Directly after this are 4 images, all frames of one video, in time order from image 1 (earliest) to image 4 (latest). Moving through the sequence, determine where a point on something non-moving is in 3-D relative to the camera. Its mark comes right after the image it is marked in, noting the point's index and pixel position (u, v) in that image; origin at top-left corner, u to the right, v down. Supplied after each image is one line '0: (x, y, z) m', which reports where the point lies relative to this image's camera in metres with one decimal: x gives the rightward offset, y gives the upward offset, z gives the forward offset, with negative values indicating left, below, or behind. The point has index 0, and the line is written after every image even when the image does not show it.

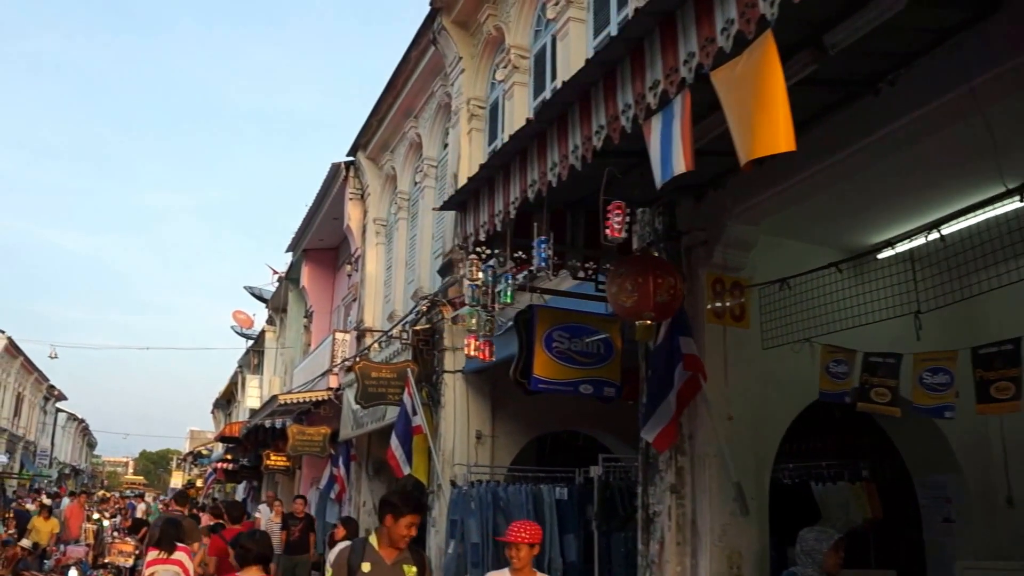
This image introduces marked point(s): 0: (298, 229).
0: (-3.1, +0.9, +19.9) m
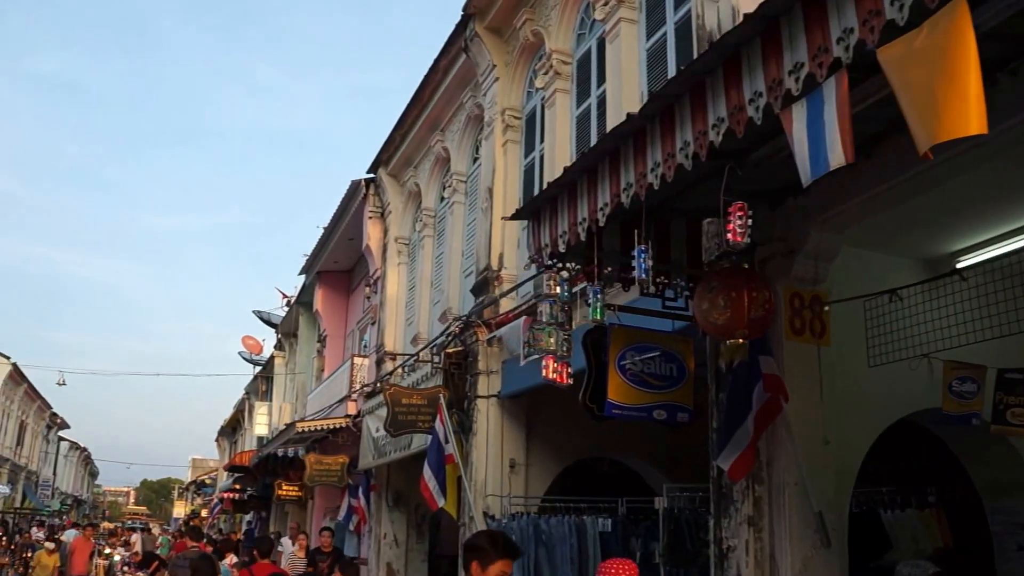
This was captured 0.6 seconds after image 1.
0: (-2.9, +0.5, +19.4) m
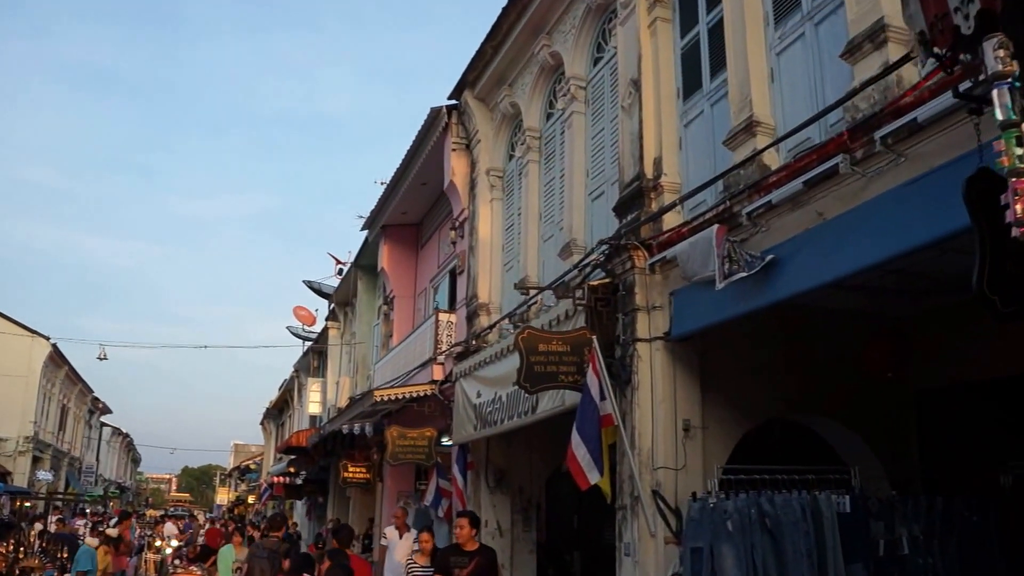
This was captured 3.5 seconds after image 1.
0: (-1.7, +1.1, +17.2) m
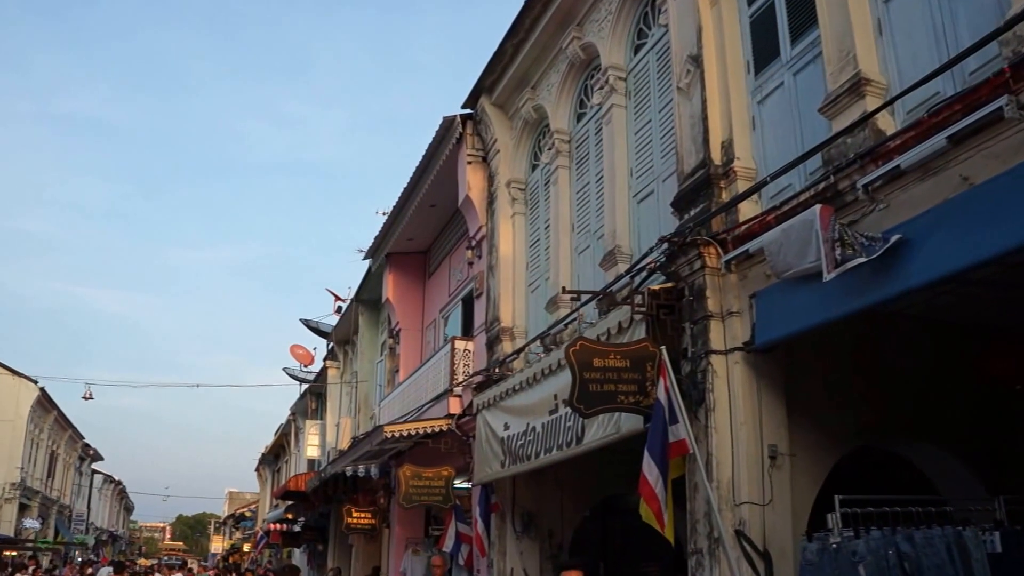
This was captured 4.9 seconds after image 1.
0: (-1.6, +0.7, +16.0) m
